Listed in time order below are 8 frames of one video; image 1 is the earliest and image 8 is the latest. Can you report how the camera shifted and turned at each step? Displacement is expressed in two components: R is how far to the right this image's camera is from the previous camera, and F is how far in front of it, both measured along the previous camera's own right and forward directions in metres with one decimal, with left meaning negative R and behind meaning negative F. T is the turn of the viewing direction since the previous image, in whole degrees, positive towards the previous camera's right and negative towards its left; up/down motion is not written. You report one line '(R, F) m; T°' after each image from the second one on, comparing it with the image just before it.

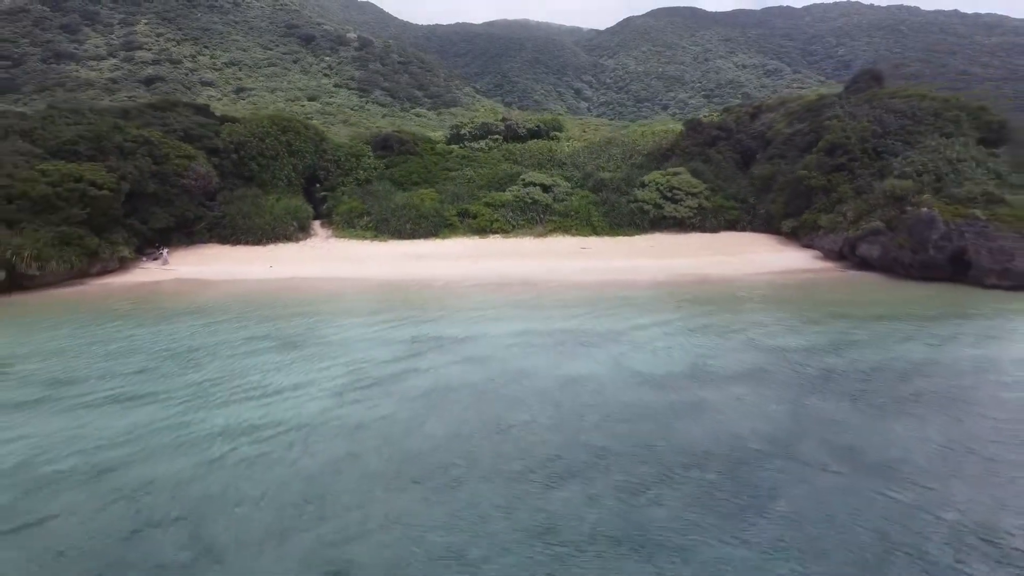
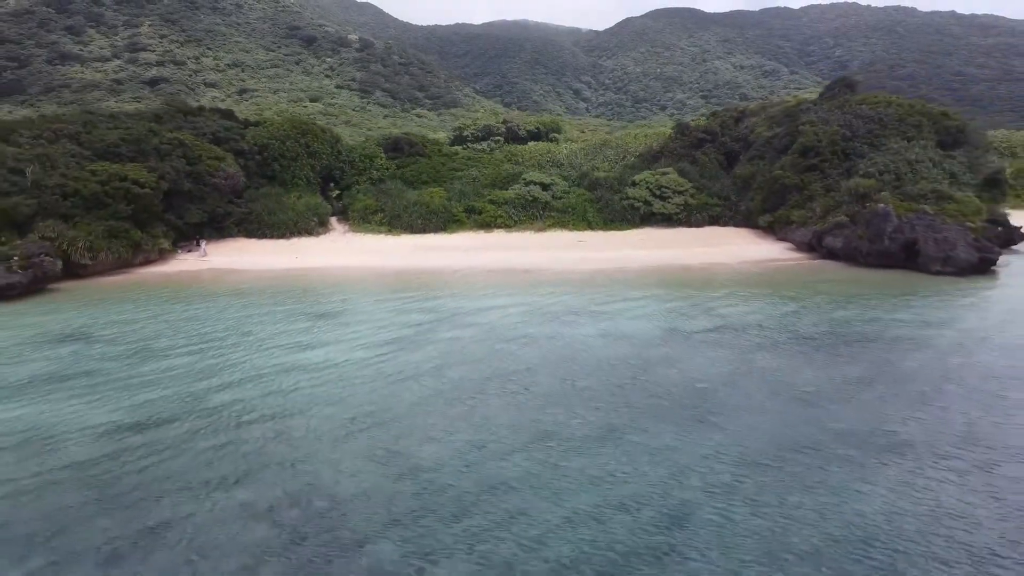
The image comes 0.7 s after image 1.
(-0.1, -2.5) m; 0°
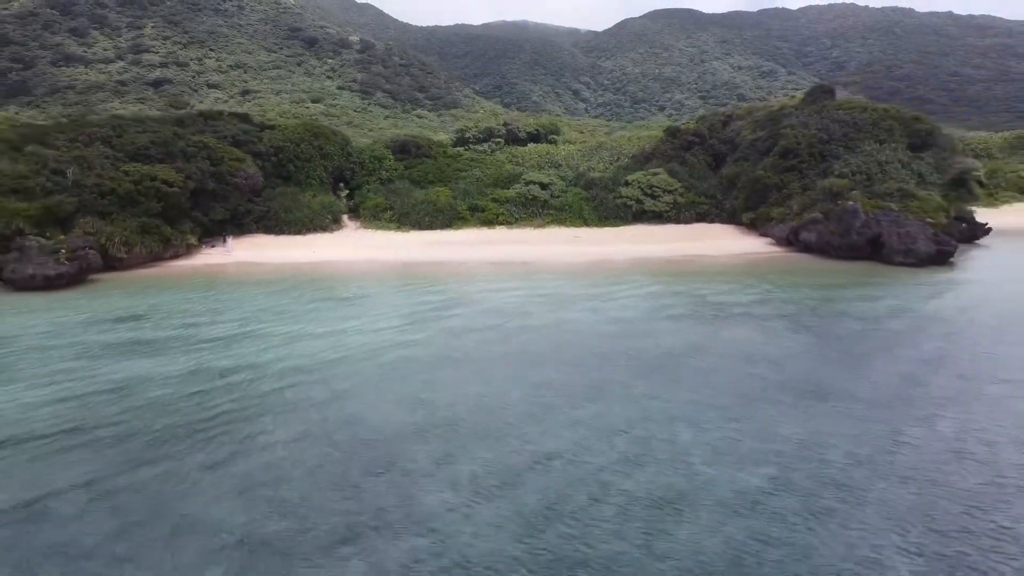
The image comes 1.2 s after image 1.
(0.0, -2.1) m; 0°
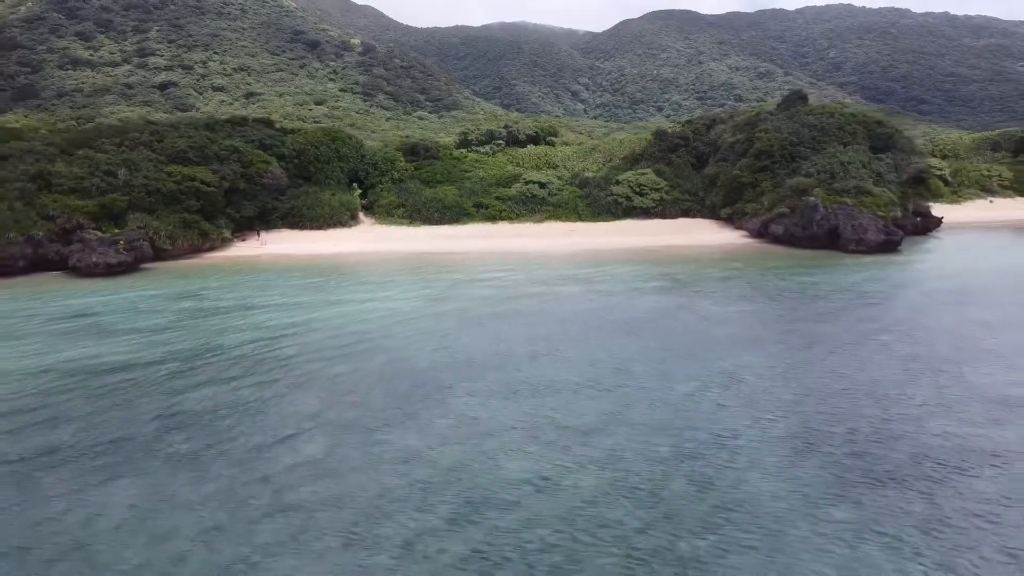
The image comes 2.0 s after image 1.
(-0.1, -3.2) m; 0°
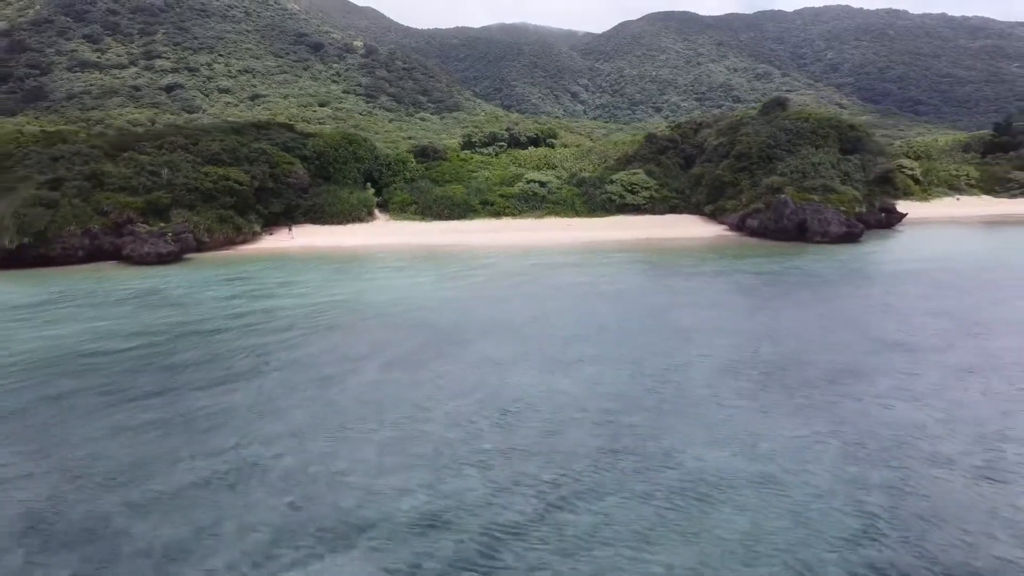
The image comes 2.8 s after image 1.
(-0.1, -3.3) m; 0°
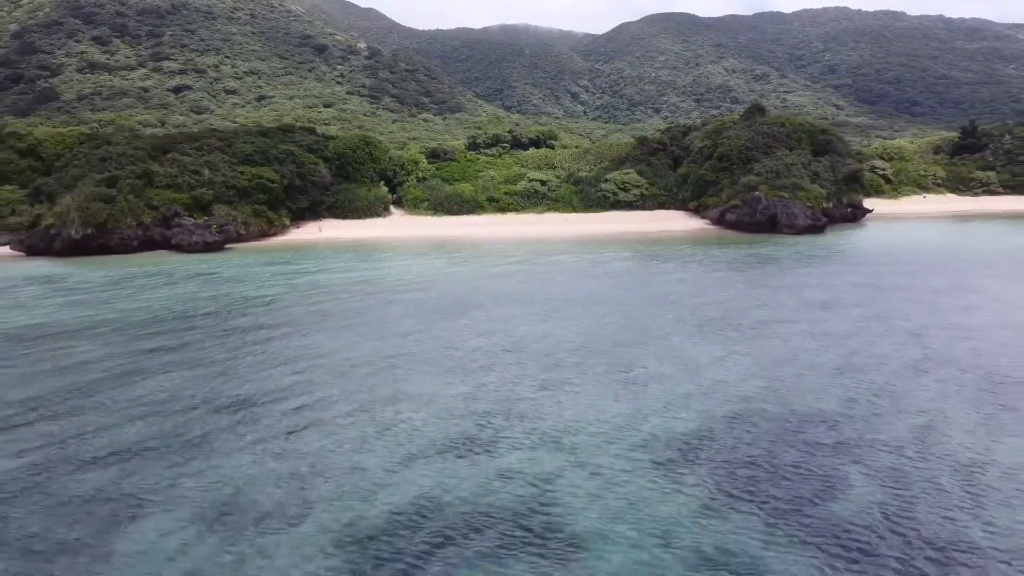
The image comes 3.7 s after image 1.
(-0.1, -3.8) m; 0°
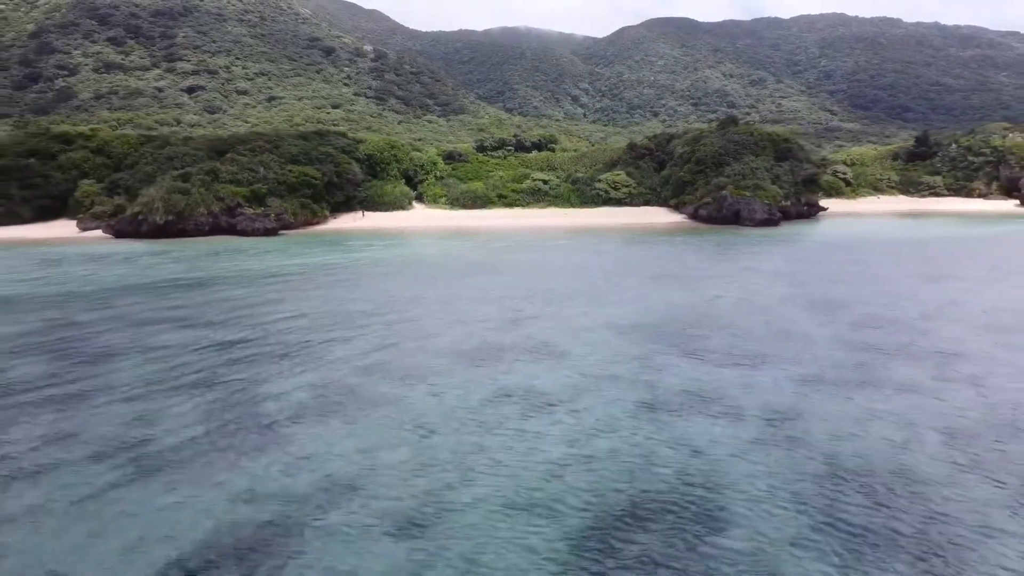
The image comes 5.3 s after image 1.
(-0.4, -6.7) m; 0°
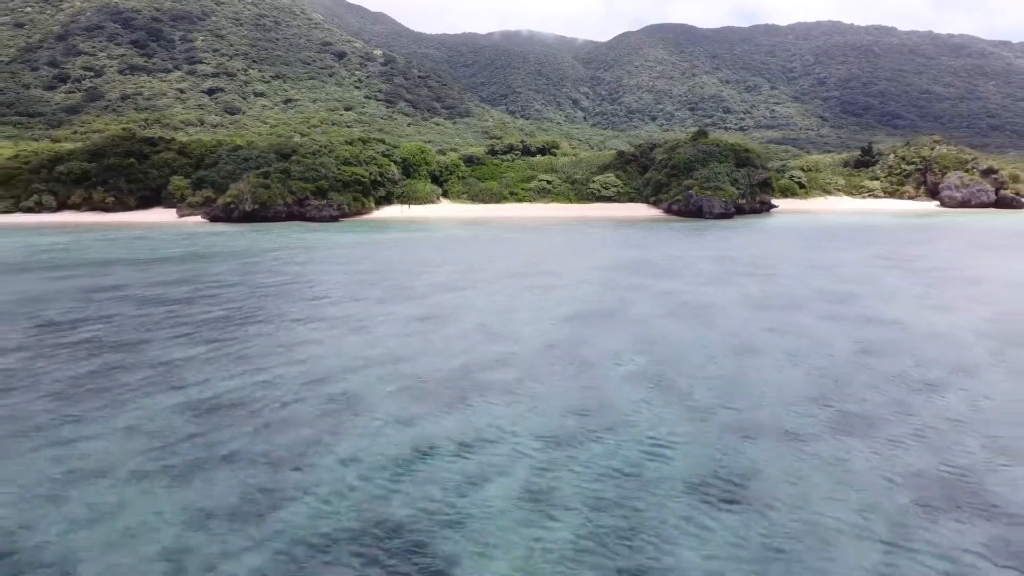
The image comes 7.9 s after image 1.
(-0.6, -10.7) m; 0°
